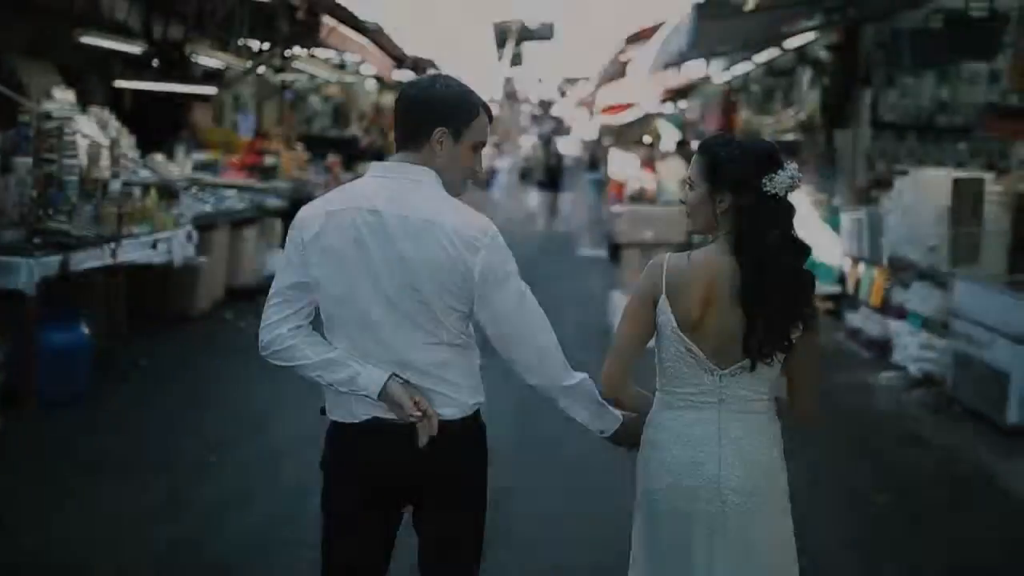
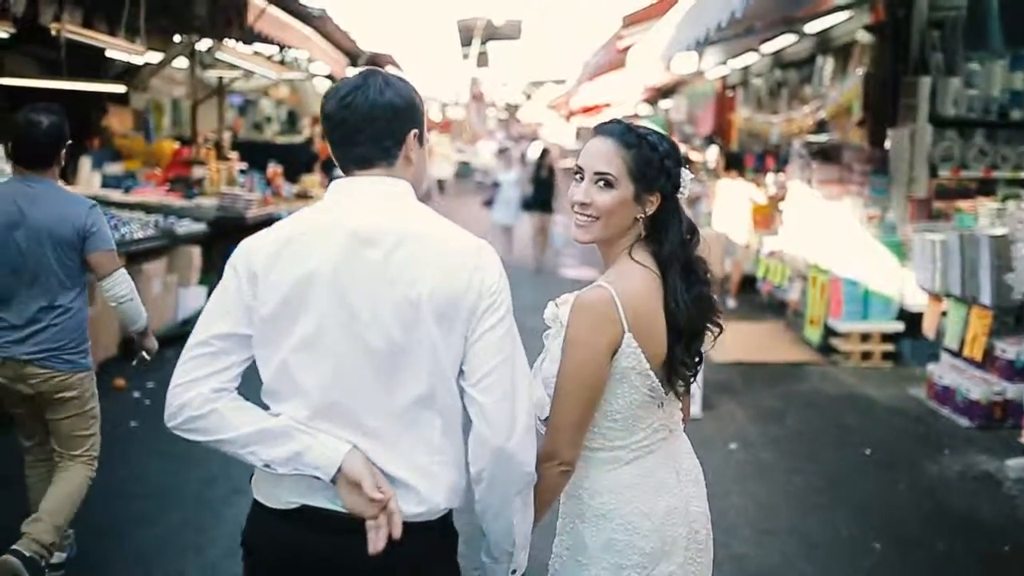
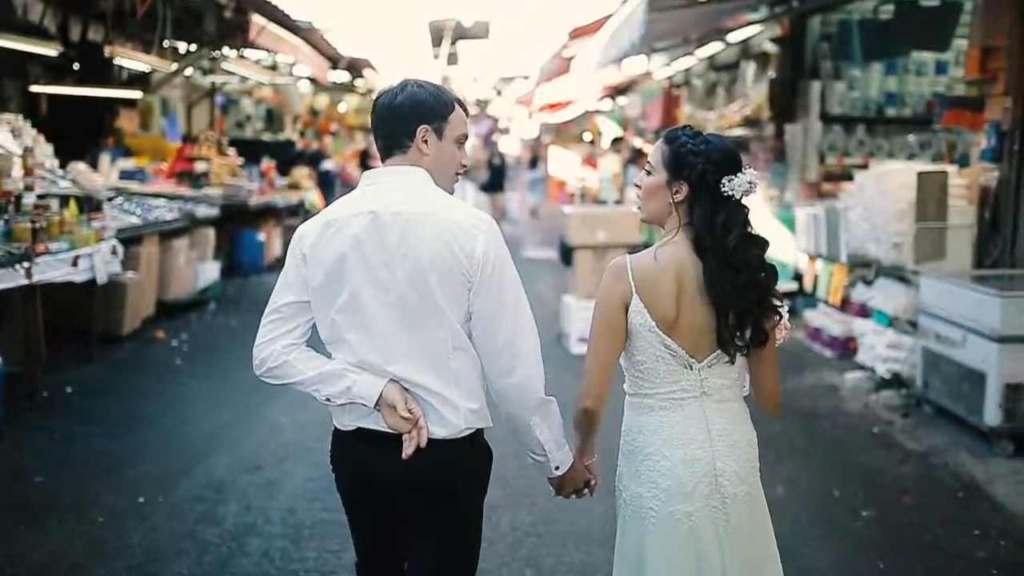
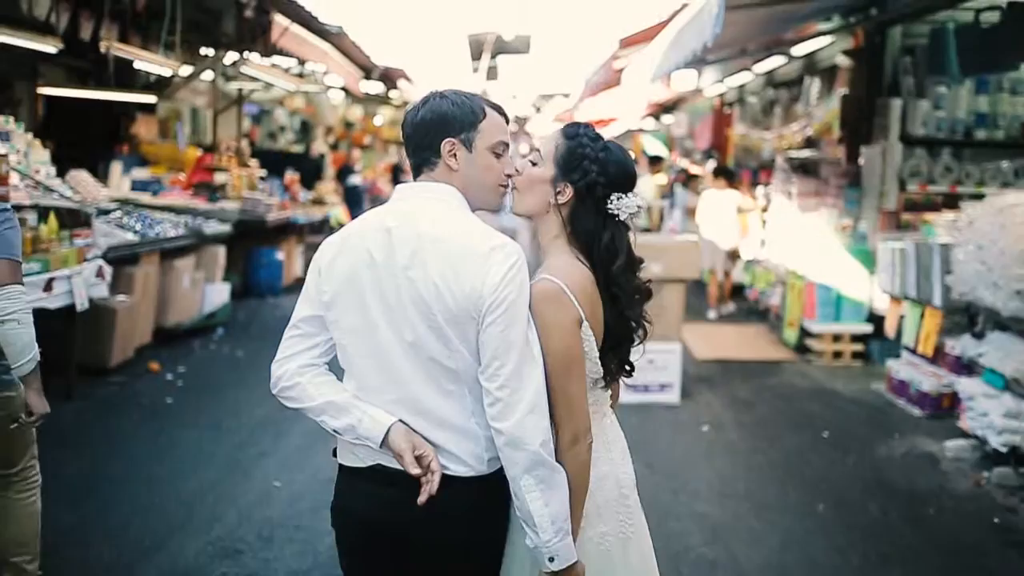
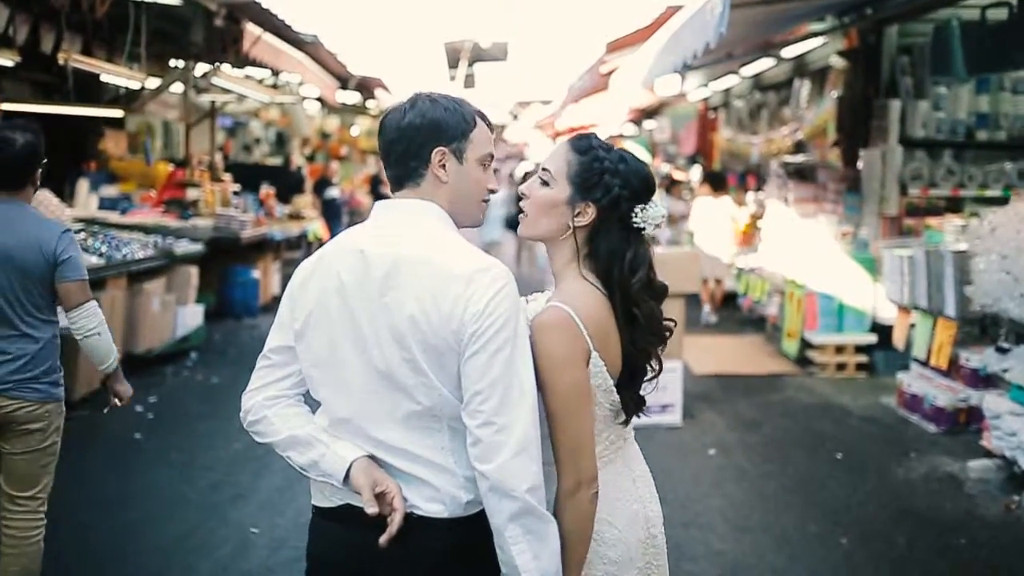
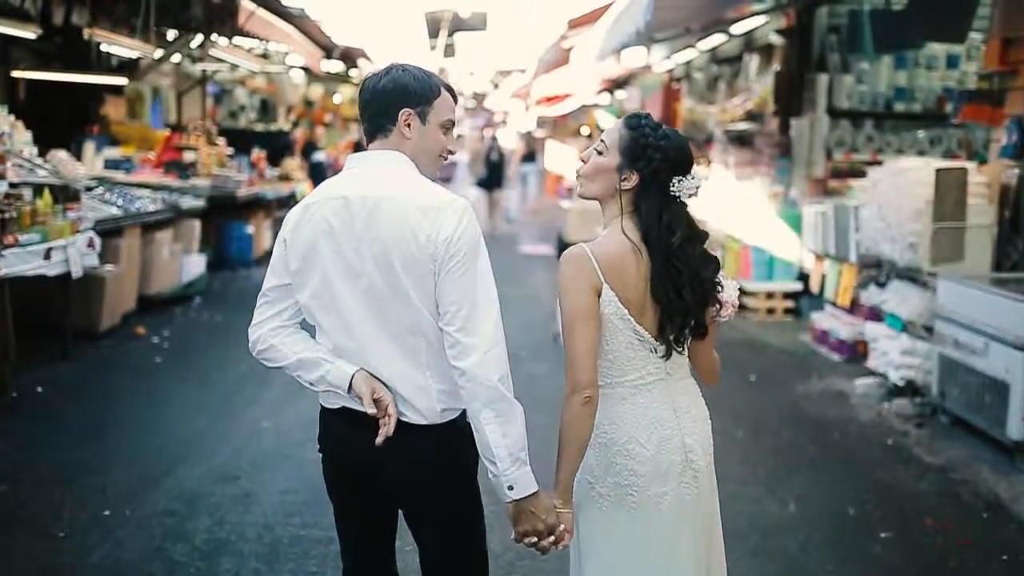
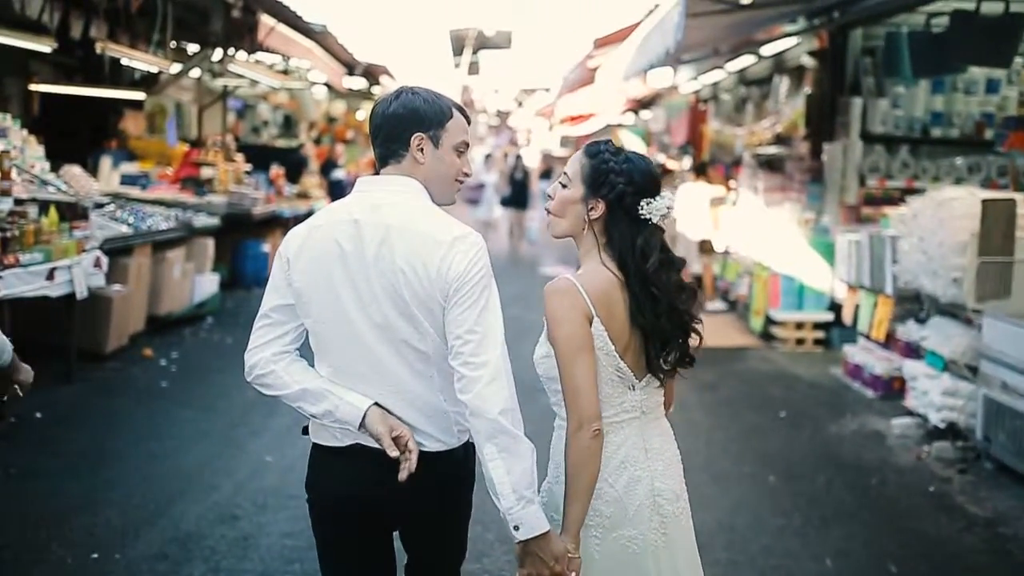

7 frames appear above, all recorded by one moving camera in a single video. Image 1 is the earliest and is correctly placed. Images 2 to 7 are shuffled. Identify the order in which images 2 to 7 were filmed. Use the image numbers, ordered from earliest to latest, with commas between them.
3, 6, 7, 4, 5, 2
